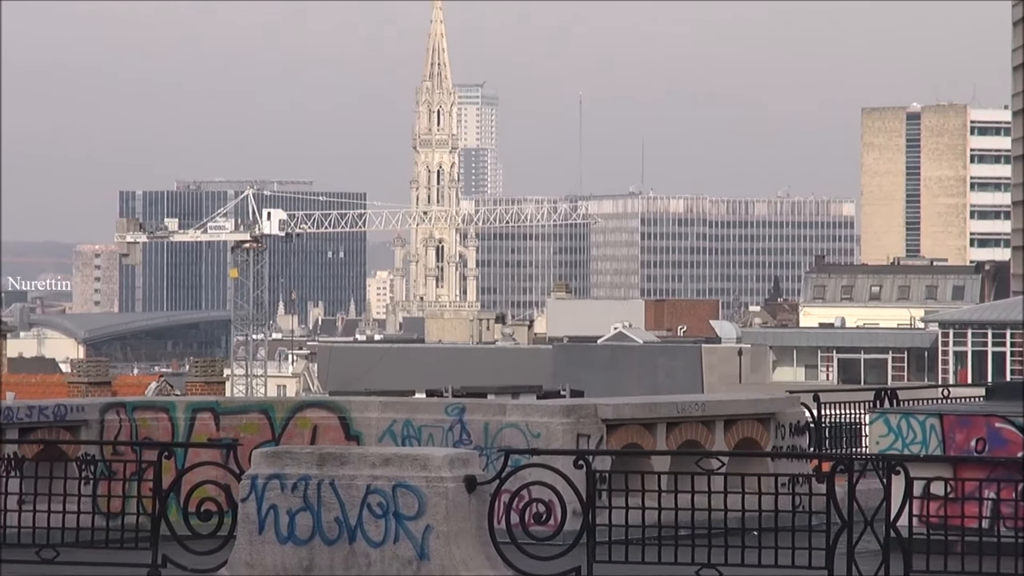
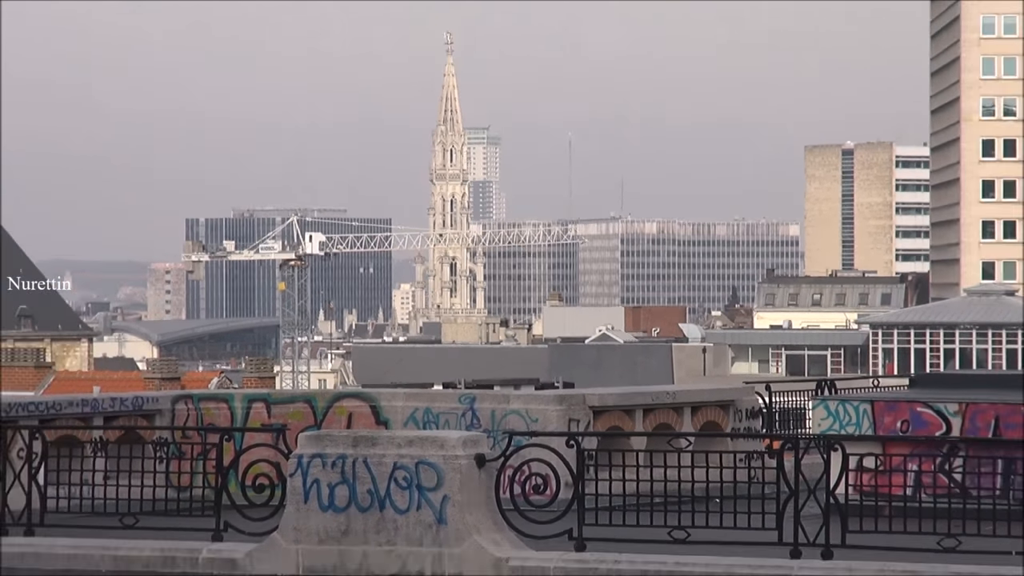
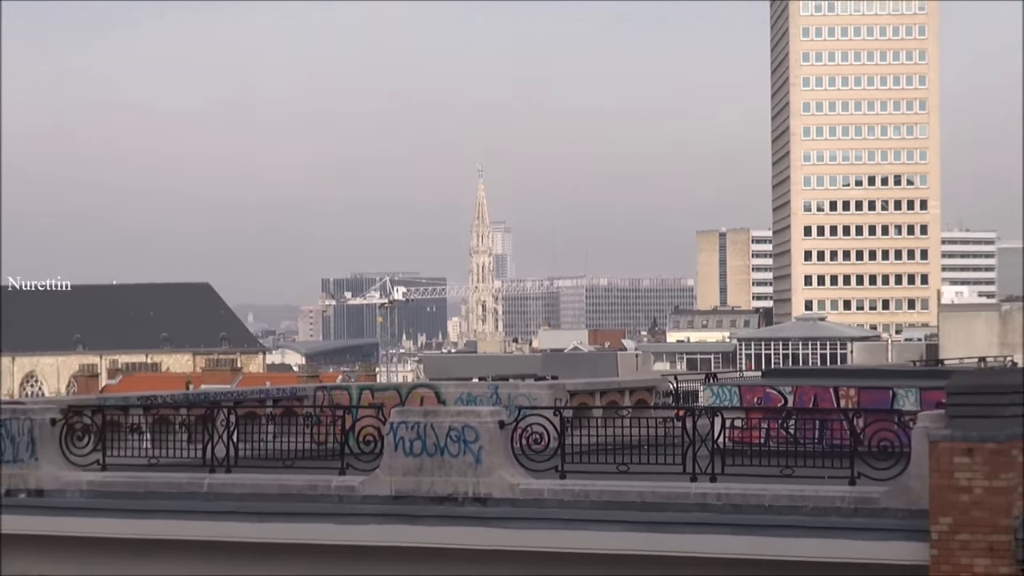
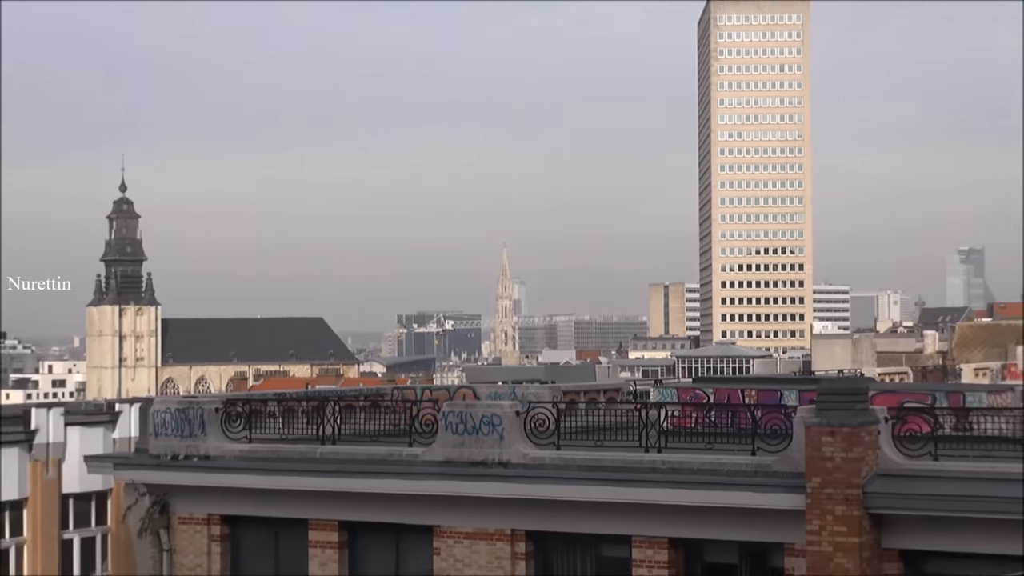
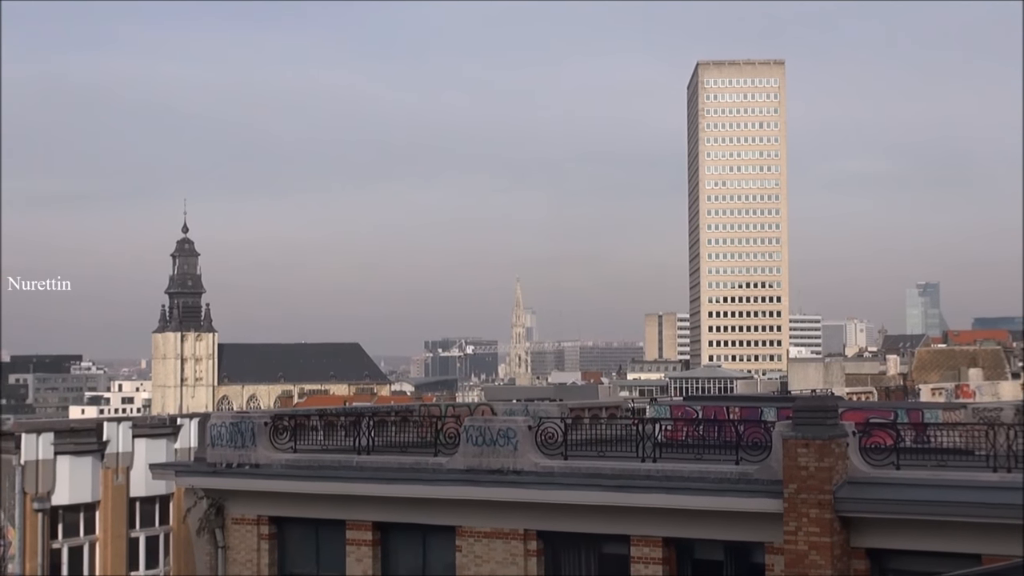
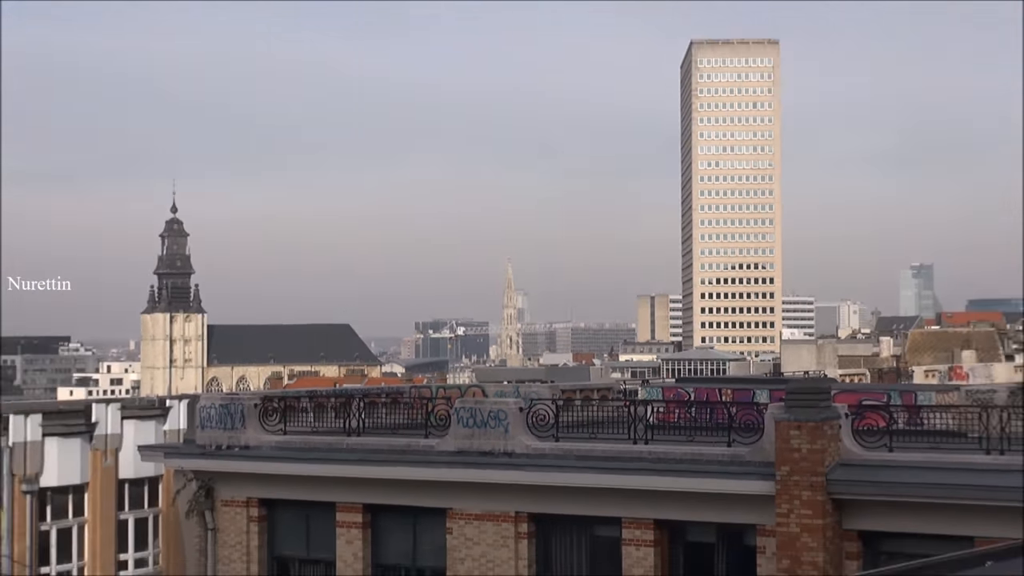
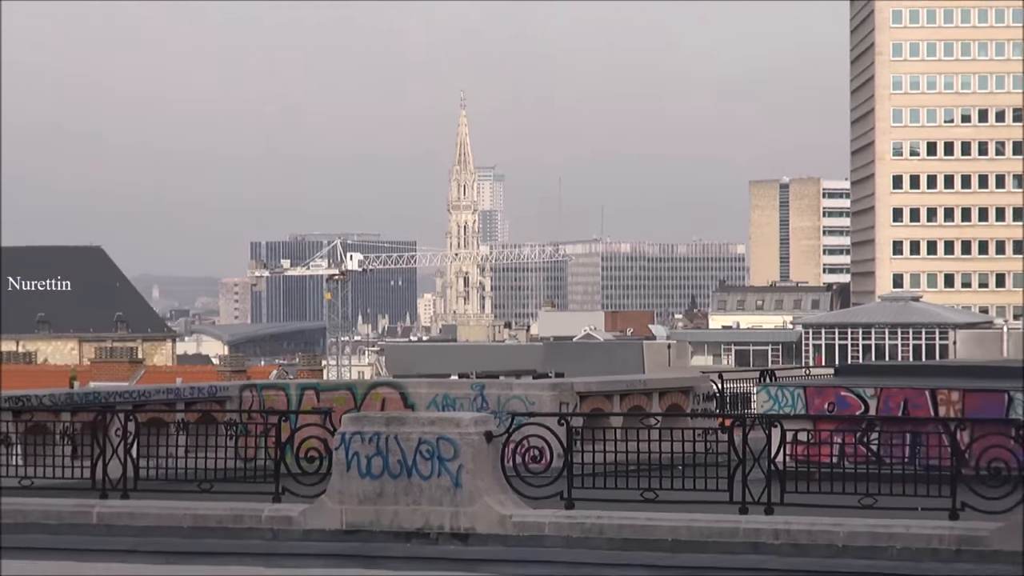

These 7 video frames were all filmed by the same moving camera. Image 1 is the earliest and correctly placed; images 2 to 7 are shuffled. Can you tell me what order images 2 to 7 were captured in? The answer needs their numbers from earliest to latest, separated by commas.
2, 7, 3, 4, 6, 5
